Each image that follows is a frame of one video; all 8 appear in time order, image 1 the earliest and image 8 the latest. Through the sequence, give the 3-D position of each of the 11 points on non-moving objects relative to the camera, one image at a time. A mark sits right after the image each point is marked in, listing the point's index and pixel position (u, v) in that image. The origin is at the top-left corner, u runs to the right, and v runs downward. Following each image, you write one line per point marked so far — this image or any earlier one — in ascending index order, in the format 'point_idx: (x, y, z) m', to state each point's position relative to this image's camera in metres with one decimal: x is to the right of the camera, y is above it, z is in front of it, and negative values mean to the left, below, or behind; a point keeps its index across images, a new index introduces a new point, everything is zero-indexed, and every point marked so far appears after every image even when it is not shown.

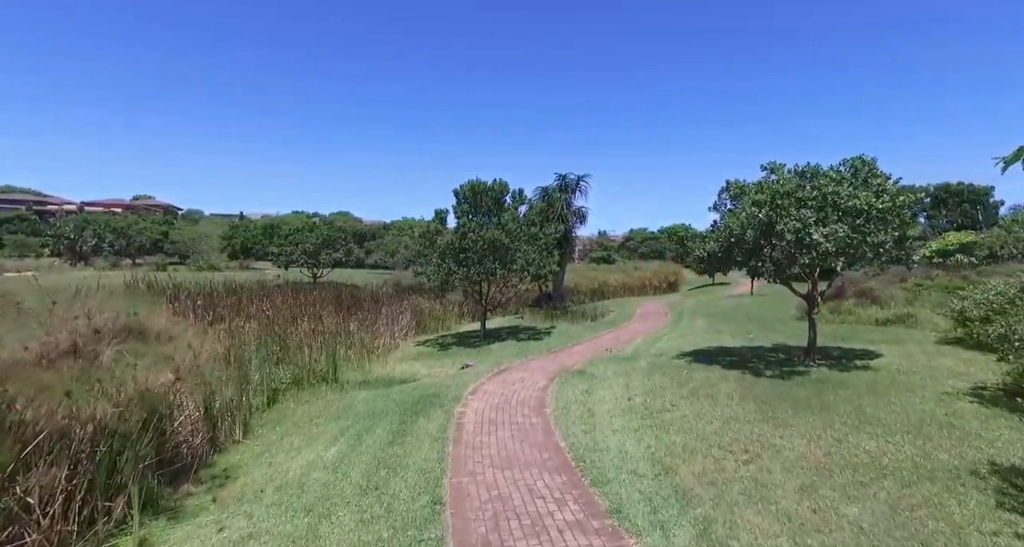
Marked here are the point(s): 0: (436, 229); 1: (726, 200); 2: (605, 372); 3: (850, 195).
0: (-2.7, +1.6, +18.8) m
1: (+4.5, +1.5, +10.9) m
2: (+2.0, -2.1, +11.1) m
3: (+5.6, +1.3, +8.6) m
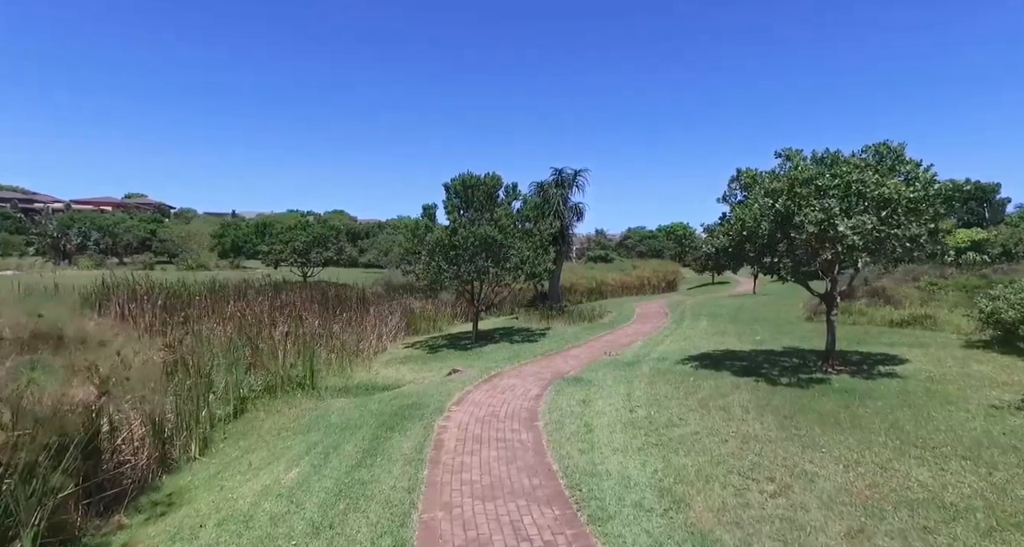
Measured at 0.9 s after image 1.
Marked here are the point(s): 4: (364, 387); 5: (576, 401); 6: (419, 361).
0: (-2.9, +1.6, +17.8) m
1: (+4.3, +1.6, +10.0) m
2: (+1.8, -2.1, +10.1) m
3: (+5.4, +1.3, +7.7) m
4: (-3.4, -2.6, +12.1) m
5: (+1.1, -2.1, +8.6) m
6: (-2.8, -2.6, +16.0) m
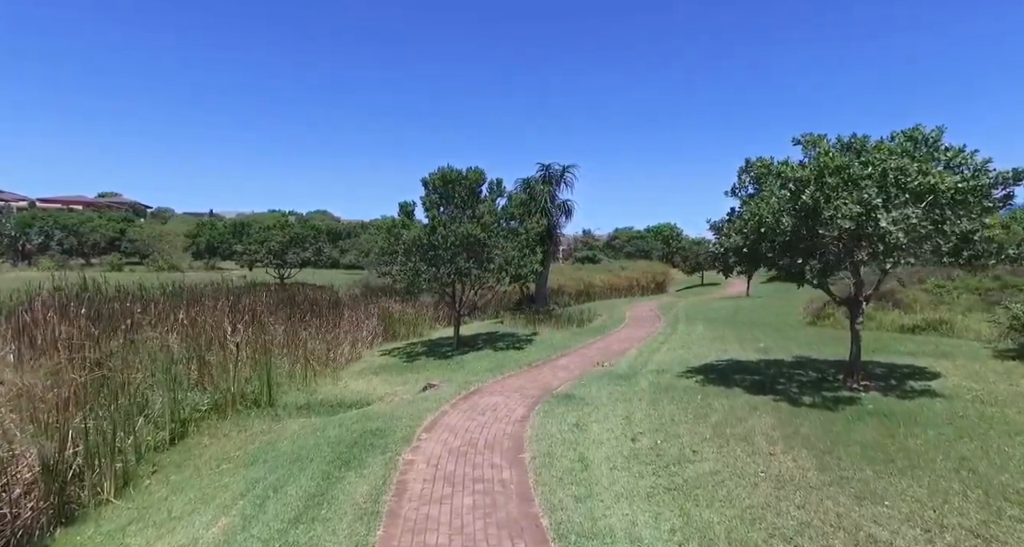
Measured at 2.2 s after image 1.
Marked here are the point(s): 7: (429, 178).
0: (-3.4, +1.6, +16.5) m
1: (+4.0, +1.5, +8.8) m
2: (+1.5, -2.1, +8.9) m
3: (+5.2, +1.3, +6.6) m
4: (-3.8, -2.7, +10.8) m
5: (+0.8, -2.1, +7.4) m
6: (-3.3, -2.7, +14.6) m
7: (-2.6, +3.0, +16.5) m
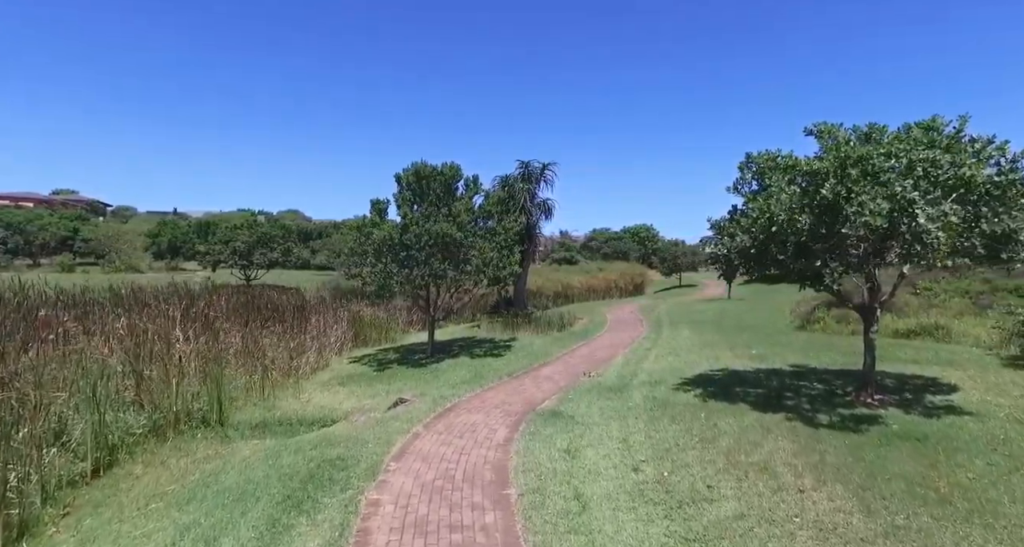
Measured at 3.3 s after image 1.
0: (-4.1, +1.5, +15.4) m
1: (+3.7, +1.5, +8.1) m
2: (+1.2, -2.2, +8.1) m
3: (+5.0, +1.2, +5.9) m
4: (-4.1, -2.7, +9.6) m
5: (+0.6, -2.2, +6.5) m
6: (-3.8, -2.8, +13.5) m
7: (-3.2, +2.9, +15.4) m
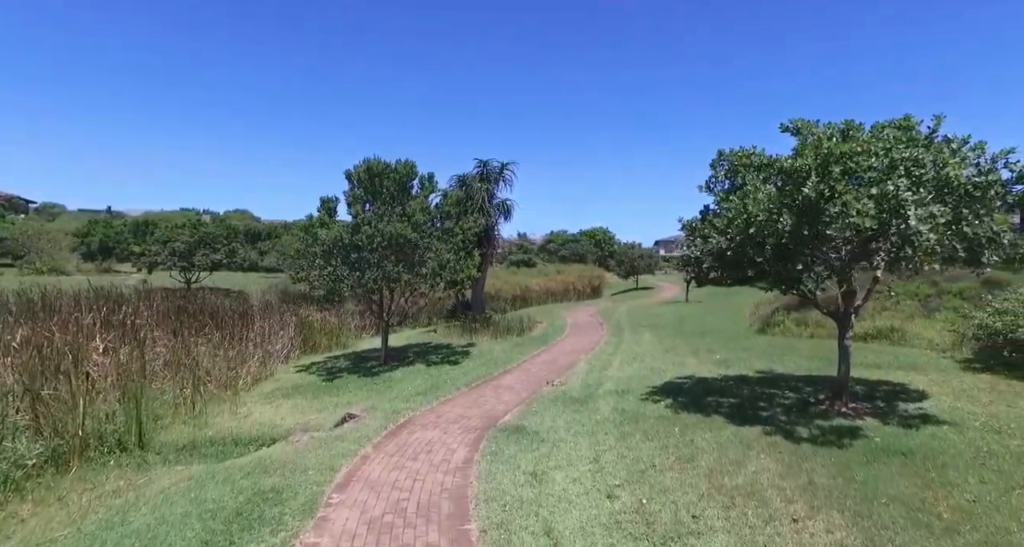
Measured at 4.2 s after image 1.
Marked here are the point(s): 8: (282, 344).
0: (-5.2, +1.4, +14.4) m
1: (+3.1, +1.4, +7.7) m
2: (+0.6, -2.2, +7.5) m
3: (+4.6, +1.2, +5.7) m
4: (-4.8, -2.8, +8.6) m
5: (+0.1, -2.2, +5.8) m
6: (-4.8, -2.8, +12.5) m
7: (-4.4, +2.8, +14.5) m
8: (-7.2, -2.2, +16.5) m
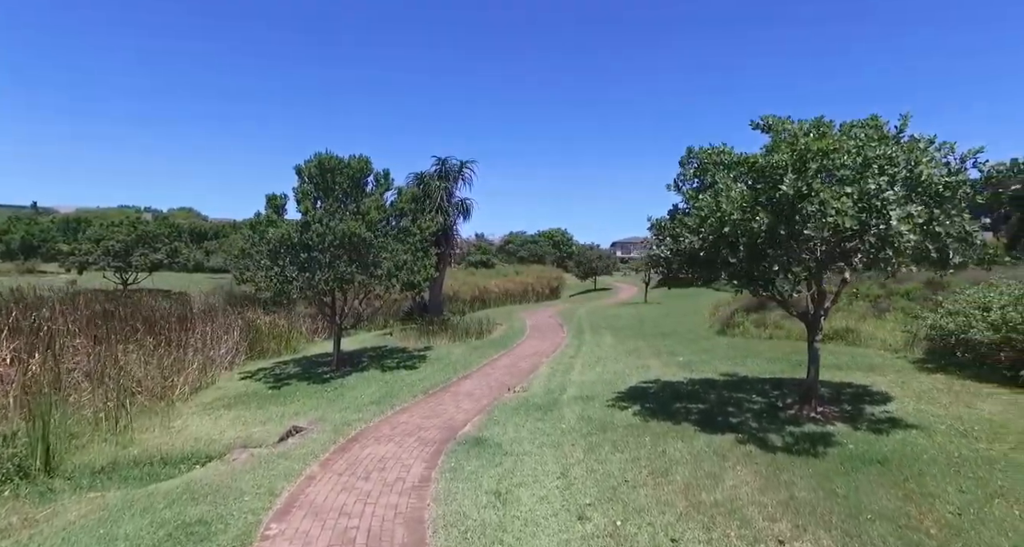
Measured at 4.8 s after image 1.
0: (-6.3, +1.4, +13.4) m
1: (+2.6, +1.4, +7.5) m
2: (+0.1, -2.2, +7.0) m
3: (+4.2, +1.2, +5.6) m
4: (-5.4, -2.8, +7.7) m
5: (-0.3, -2.3, +5.3) m
6: (-5.8, -2.9, +11.6) m
7: (-5.4, +2.8, +13.6) m
8: (-8.4, -2.2, +15.4) m
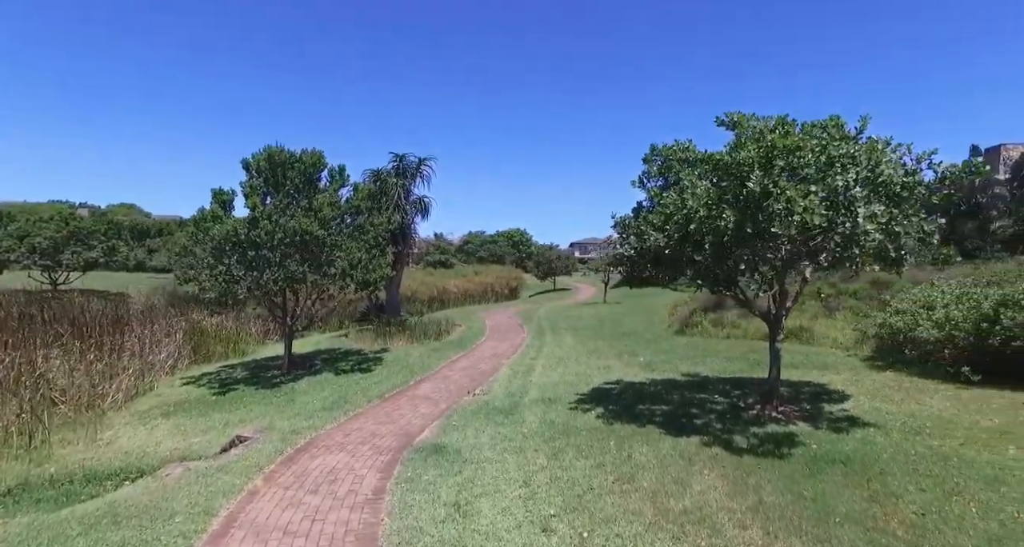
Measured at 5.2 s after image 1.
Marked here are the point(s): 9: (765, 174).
0: (-7.2, +1.4, +12.6) m
1: (+2.0, +1.4, +7.4) m
2: (-0.4, -2.2, +6.7) m
3: (+3.8, +1.2, +5.6) m
4: (-6.0, -2.8, +7.0) m
5: (-0.6, -2.2, +5.0) m
6: (-6.6, -2.8, +10.8) m
7: (-6.4, +2.8, +12.9) m
8: (-9.6, -2.2, +14.4) m
9: (+2.6, +1.0, +5.4) m
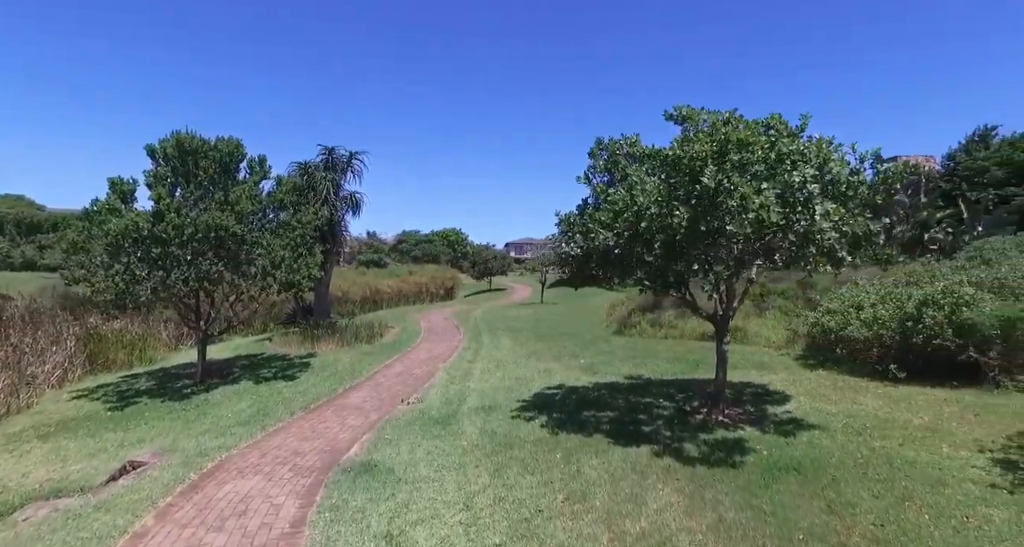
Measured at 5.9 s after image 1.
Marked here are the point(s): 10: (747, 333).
0: (-8.6, +1.4, +11.1) m
1: (+1.2, +1.4, +7.0) m
2: (-1.1, -2.2, +6.1) m
3: (+3.2, +1.2, +5.5) m
4: (-6.7, -2.8, +5.7) m
5: (-1.1, -2.2, +4.4) m
6: (-7.8, -2.8, +9.4) m
7: (-7.8, +2.8, +11.5) m
8: (-11.1, -2.2, +12.6) m
9: (+2.0, +1.0, +5.1) m
10: (+5.8, -1.5, +13.1) m
